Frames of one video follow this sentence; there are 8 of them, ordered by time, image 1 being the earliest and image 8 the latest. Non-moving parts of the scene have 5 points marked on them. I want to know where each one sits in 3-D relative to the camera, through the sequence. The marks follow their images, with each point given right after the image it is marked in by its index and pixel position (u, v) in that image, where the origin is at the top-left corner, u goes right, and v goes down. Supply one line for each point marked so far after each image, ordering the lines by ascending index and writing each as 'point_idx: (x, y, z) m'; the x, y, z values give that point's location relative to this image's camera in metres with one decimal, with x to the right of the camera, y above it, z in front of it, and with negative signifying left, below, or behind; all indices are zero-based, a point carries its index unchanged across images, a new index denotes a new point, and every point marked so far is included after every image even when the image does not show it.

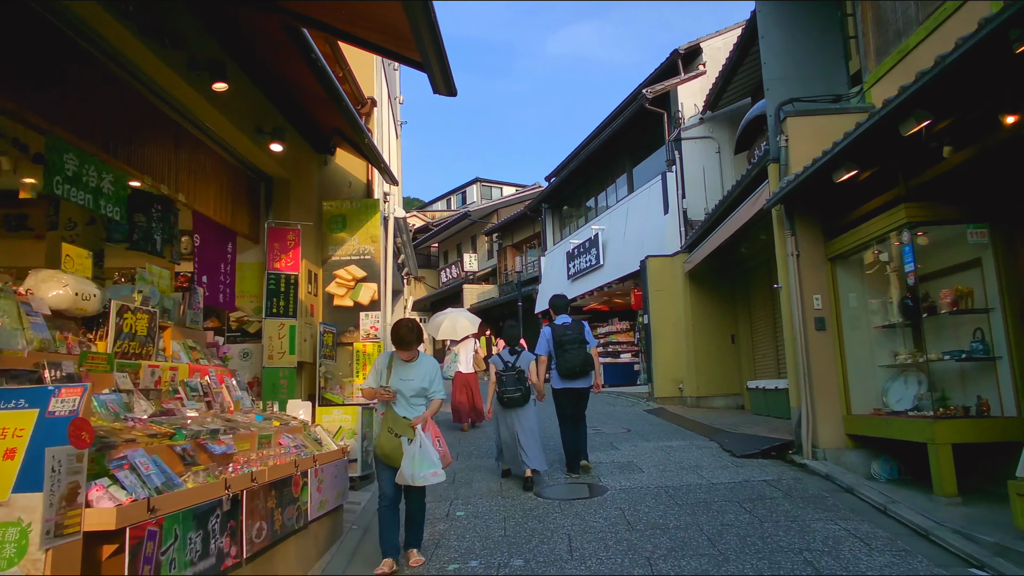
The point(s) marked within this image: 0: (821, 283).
0: (+3.0, 0.0, +7.1) m
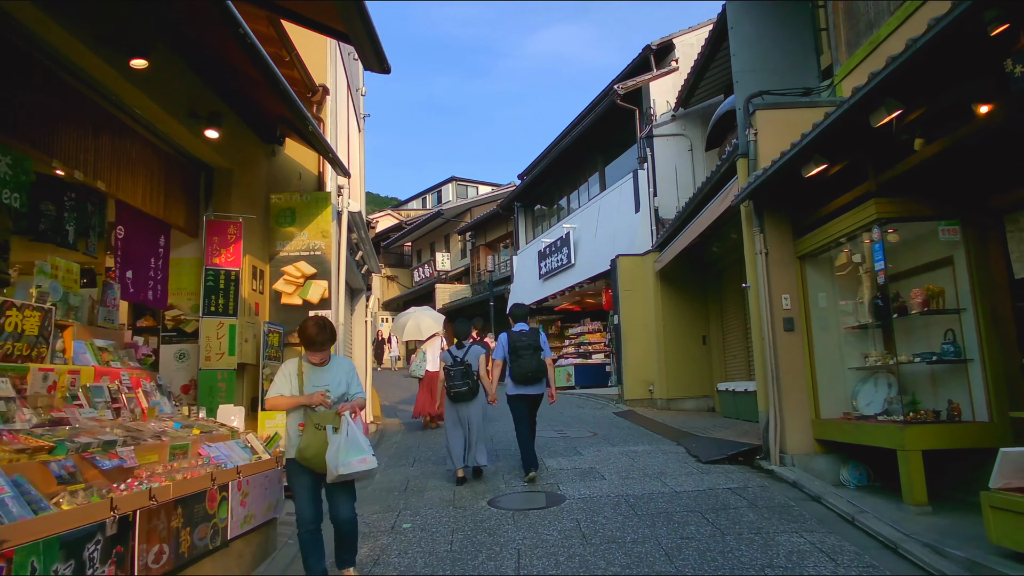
0: (+2.6, 0.0, +6.9) m
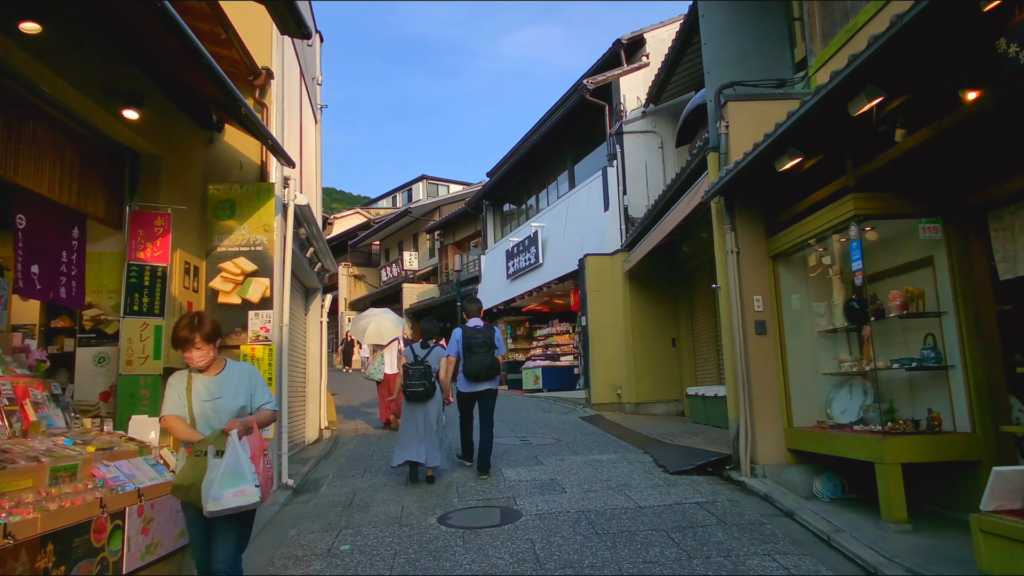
0: (+2.3, 0.0, +6.5) m
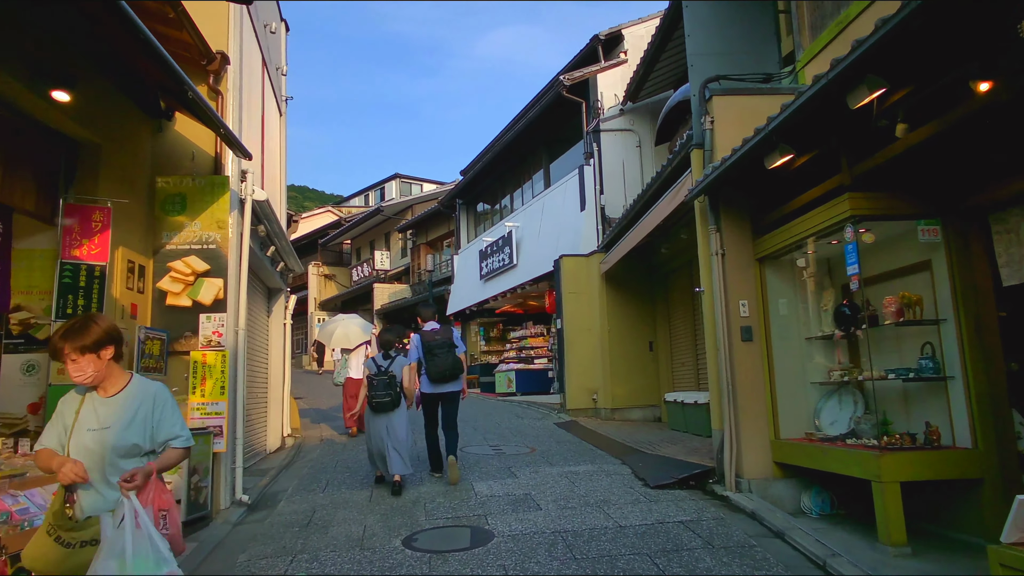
0: (+2.0, 0.0, +6.2) m
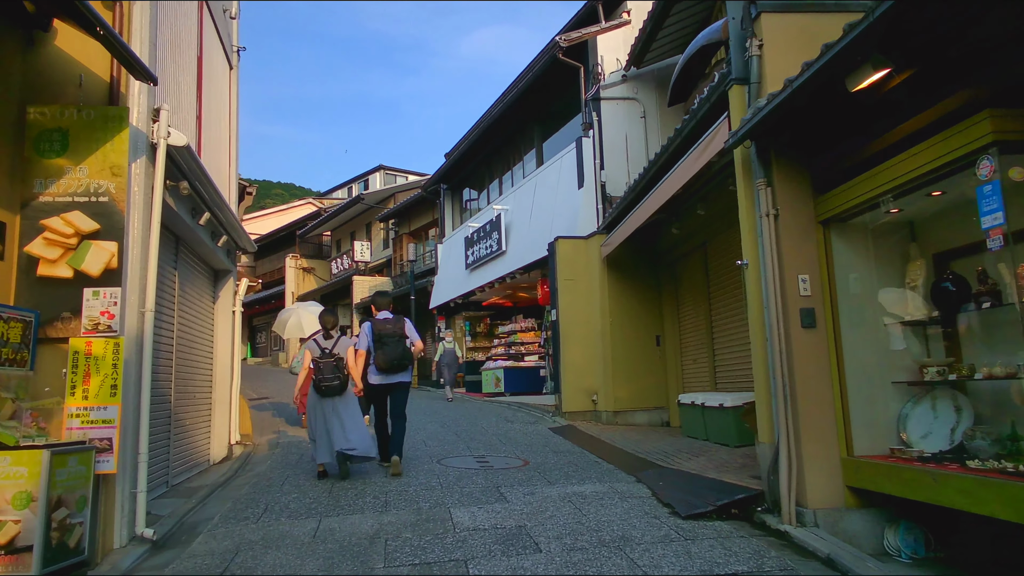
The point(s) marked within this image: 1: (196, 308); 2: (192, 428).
0: (+2.0, +0.2, +4.8) m
1: (-3.4, -0.3, +7.7) m
2: (-3.4, -1.5, +7.7) m
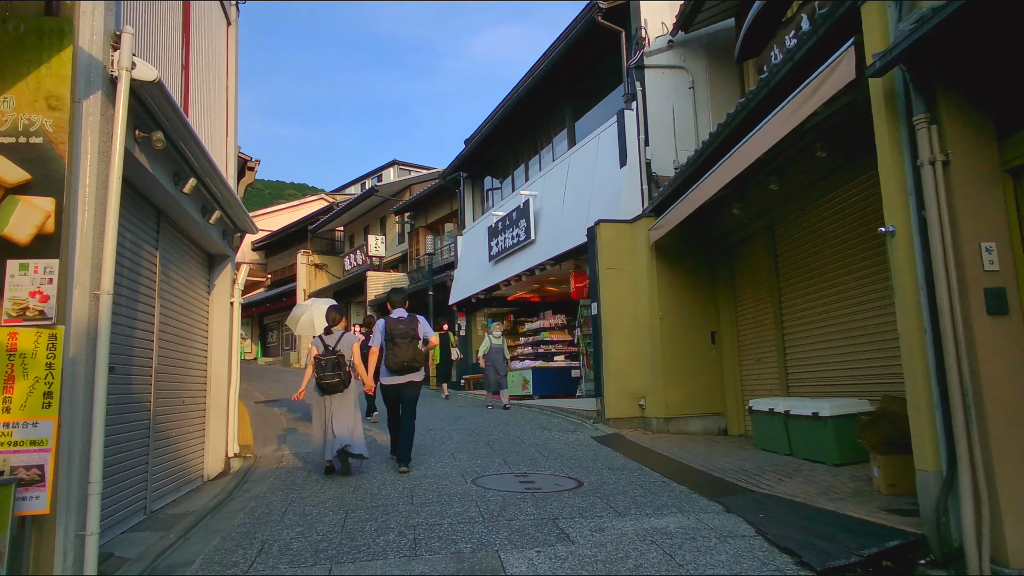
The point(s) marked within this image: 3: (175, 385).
0: (+2.3, +0.3, +3.5) m
1: (-3.0, -0.1, +6.5) m
2: (-3.0, -1.4, +6.5) m
3: (-2.9, -0.9, +6.4) m
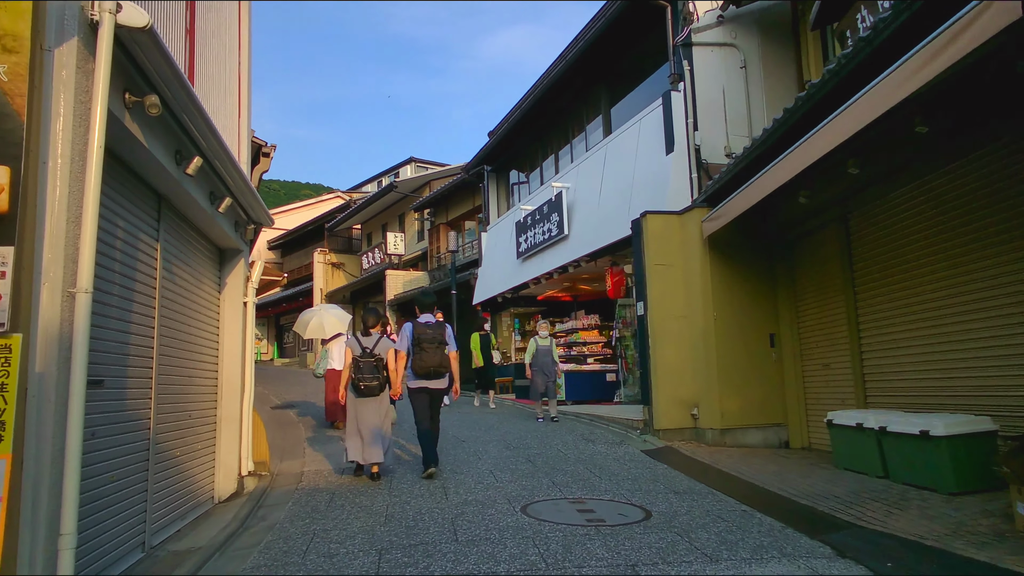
0: (+2.7, +0.4, +2.6) m
1: (-2.5, -0.1, +5.8) m
2: (-2.6, -1.3, +5.7) m
3: (-2.5, -0.9, +5.6) m
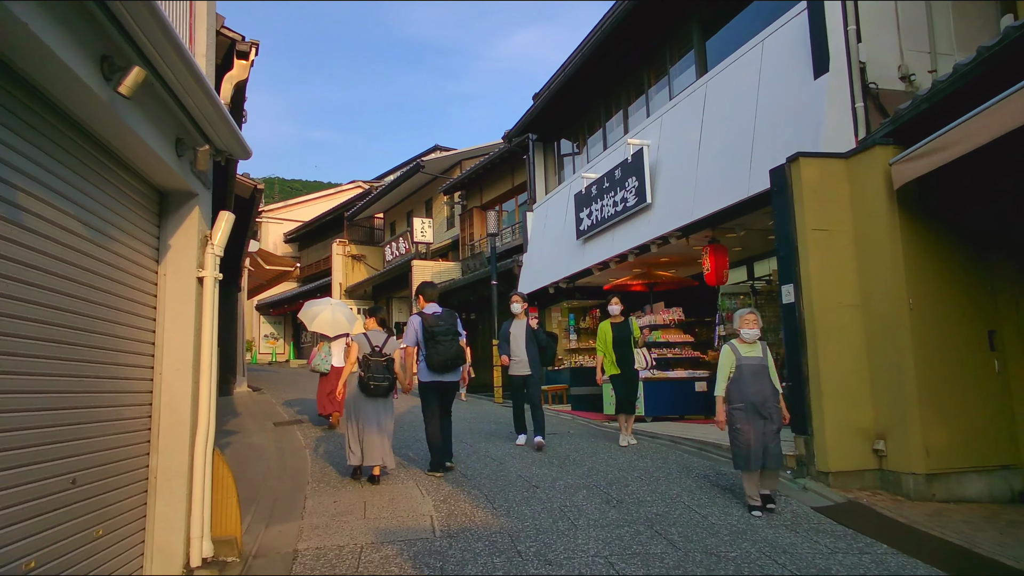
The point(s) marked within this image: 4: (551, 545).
0: (+3.3, +0.5, -0.2) m
1: (-1.9, +0.1, +3.1) m
2: (-1.9, -1.2, +3.1) m
3: (-1.8, -0.7, +2.9) m
4: (+0.2, -1.5, +4.3) m
